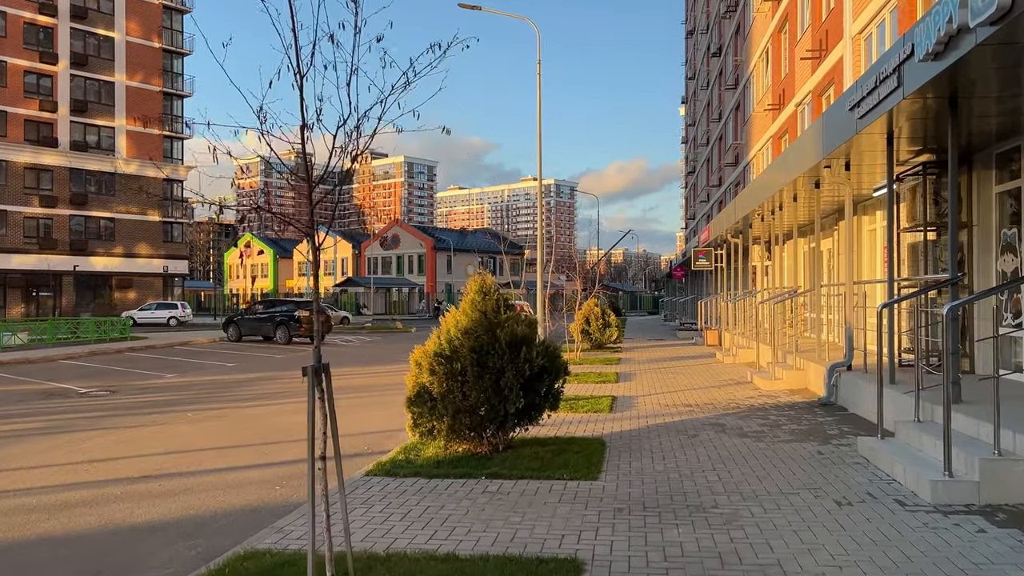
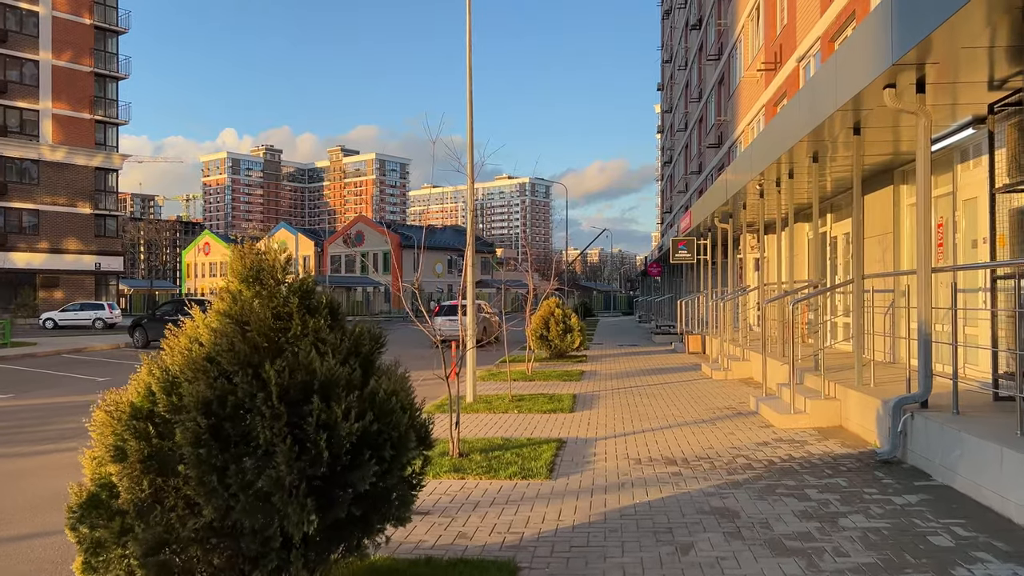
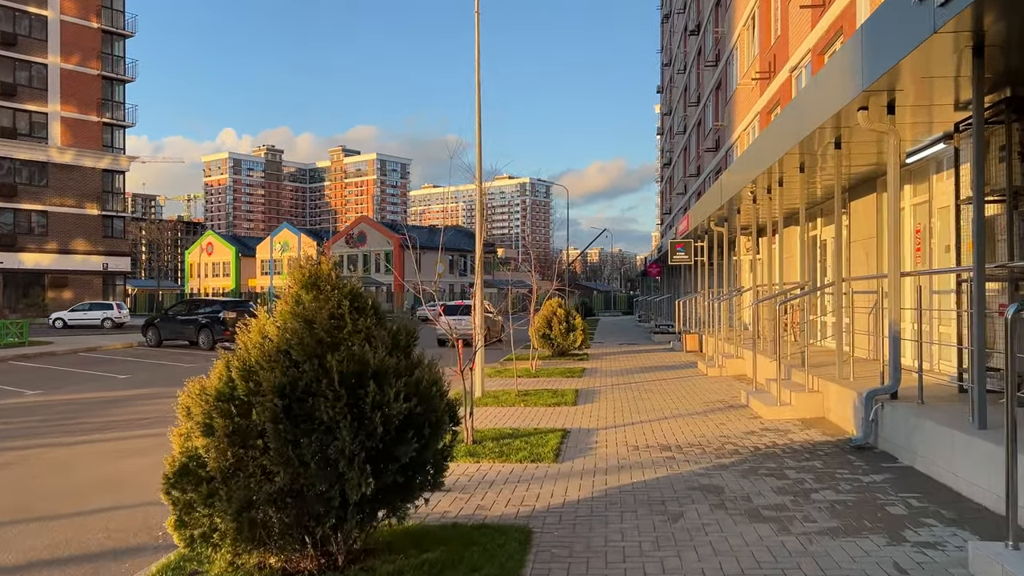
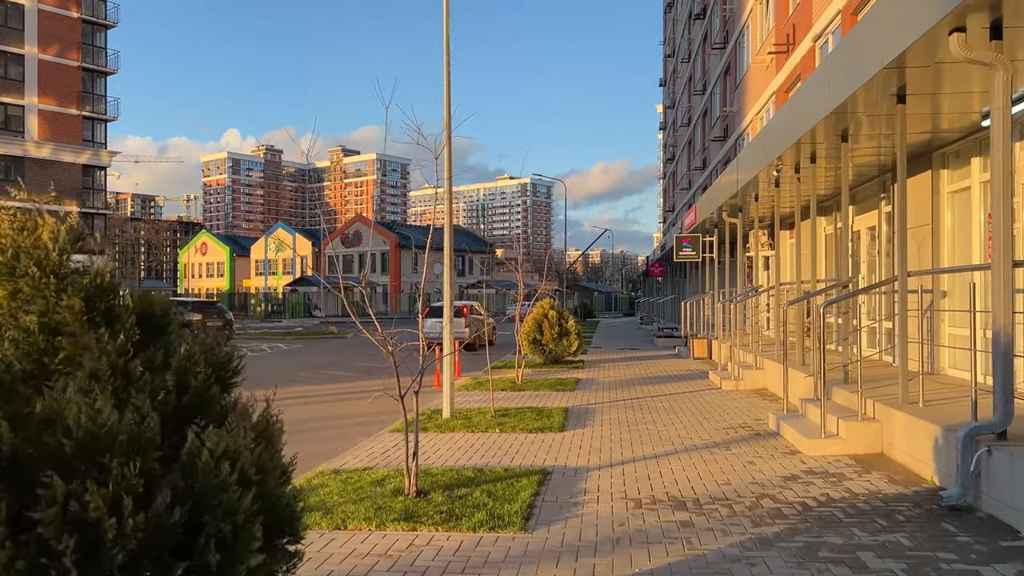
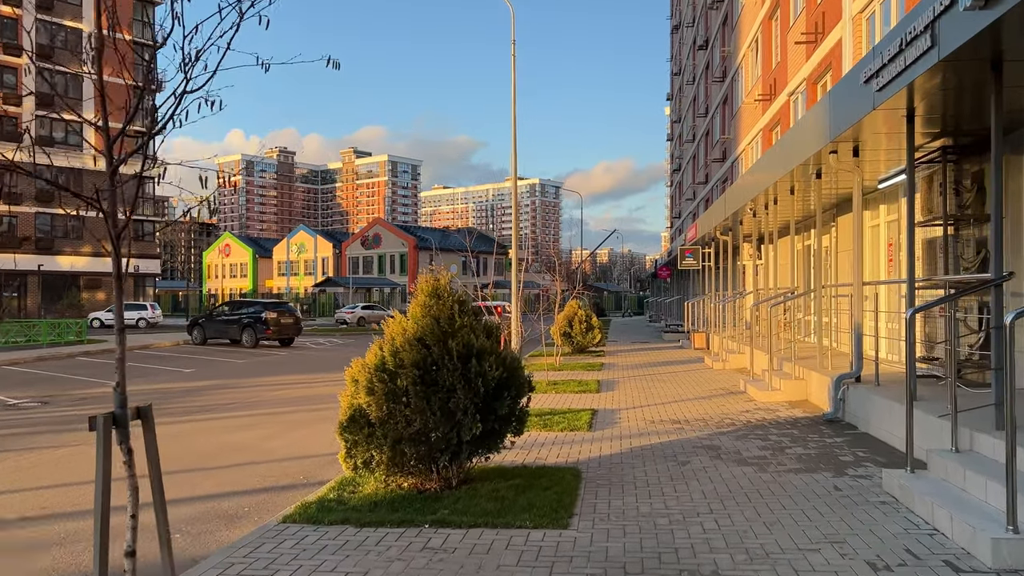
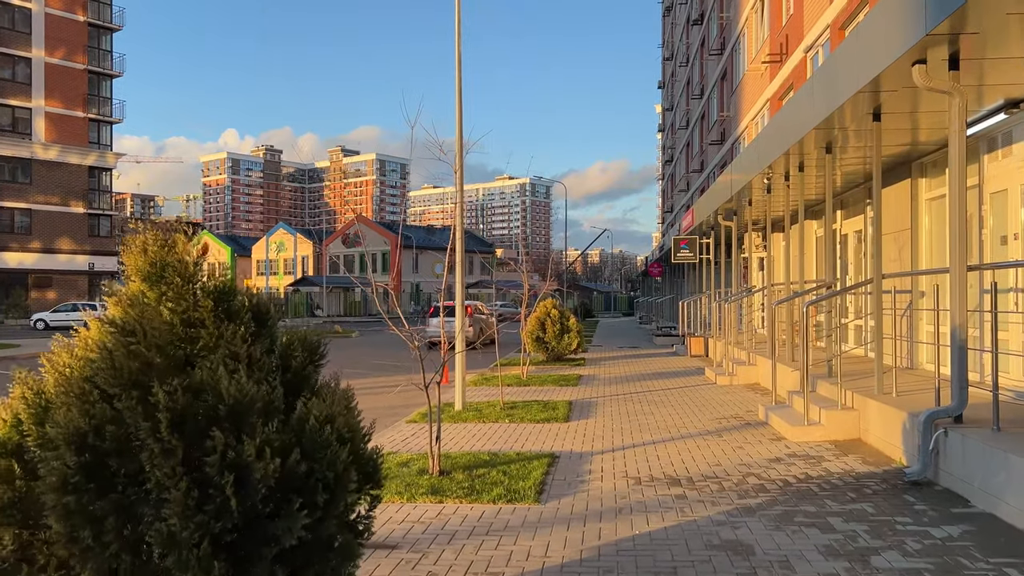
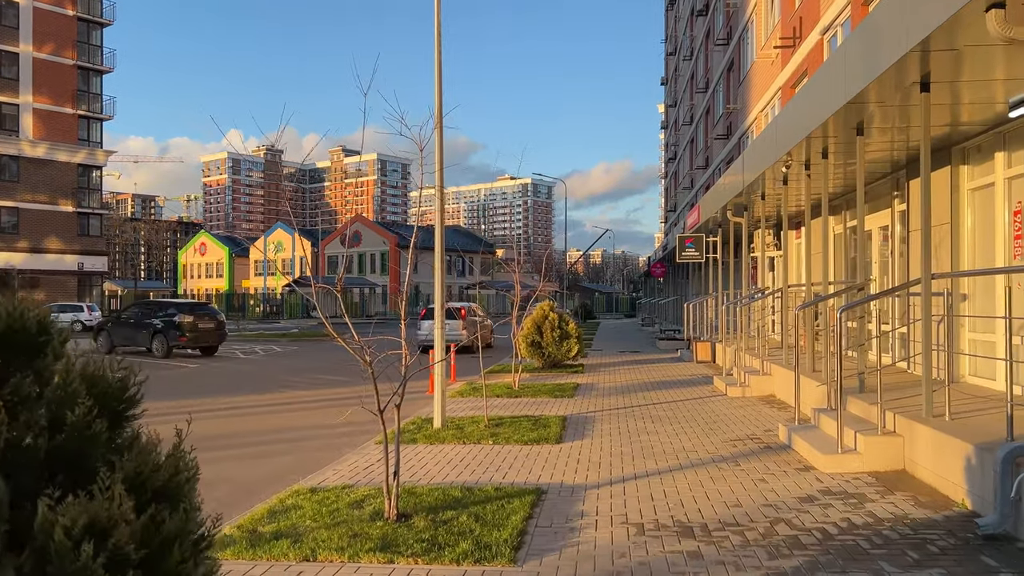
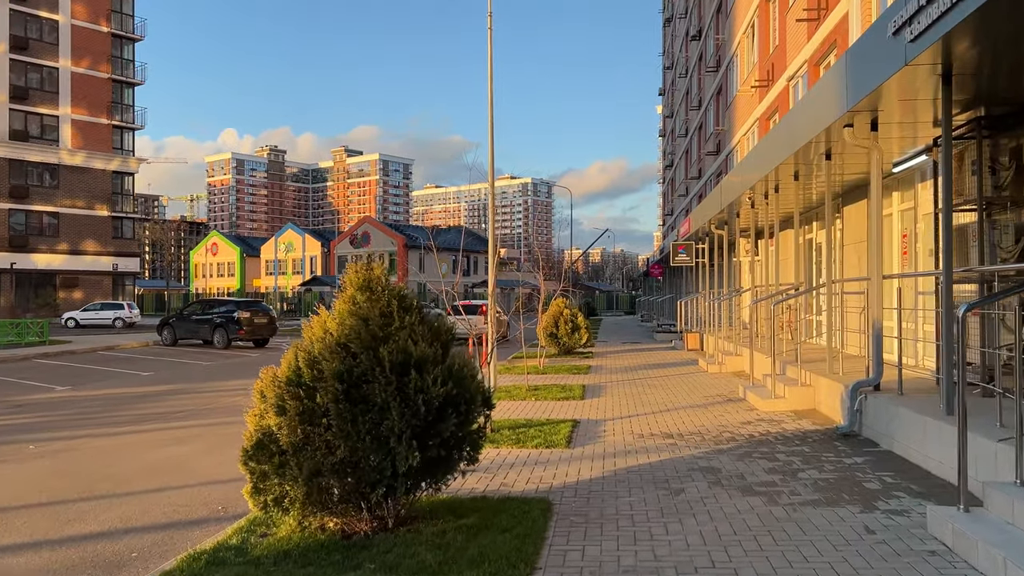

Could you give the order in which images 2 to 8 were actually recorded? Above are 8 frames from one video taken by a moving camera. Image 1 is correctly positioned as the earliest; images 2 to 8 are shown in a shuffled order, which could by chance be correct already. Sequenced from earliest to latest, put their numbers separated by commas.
5, 8, 3, 2, 6, 4, 7
